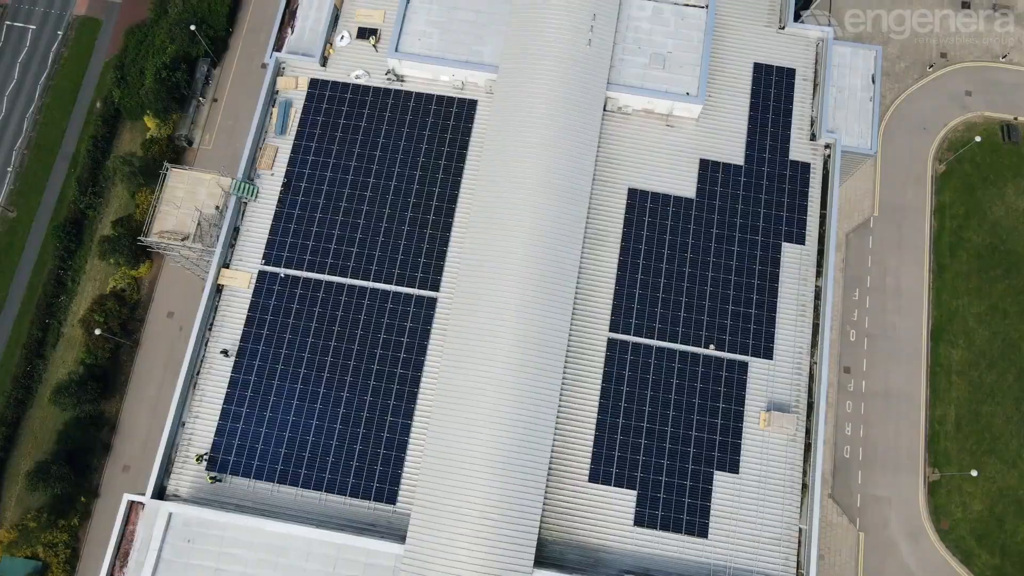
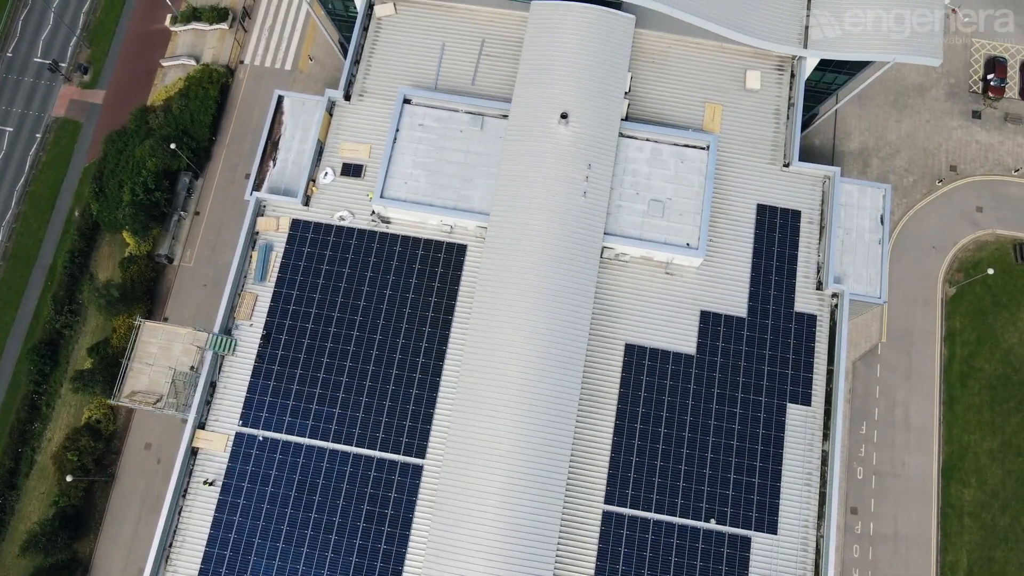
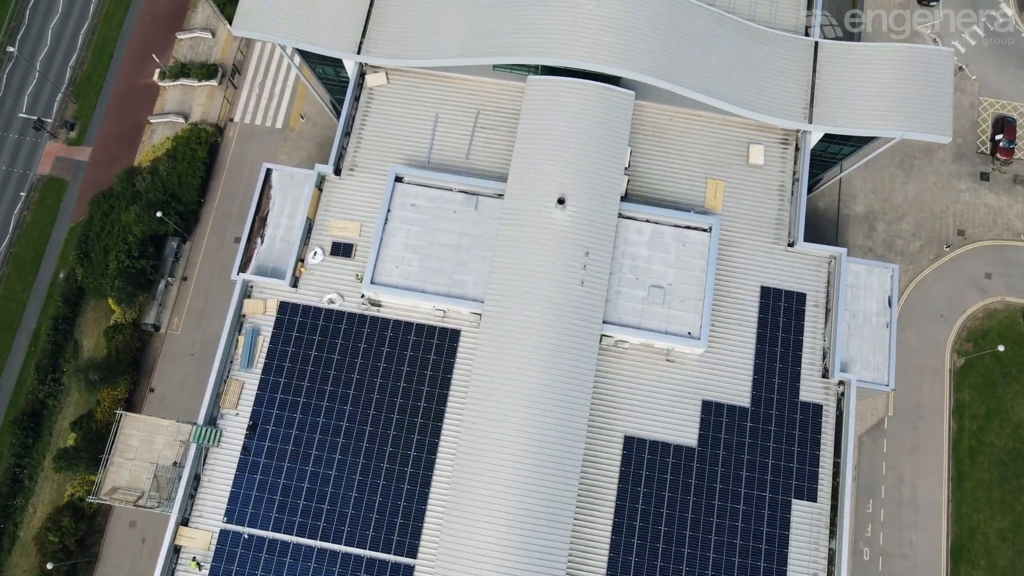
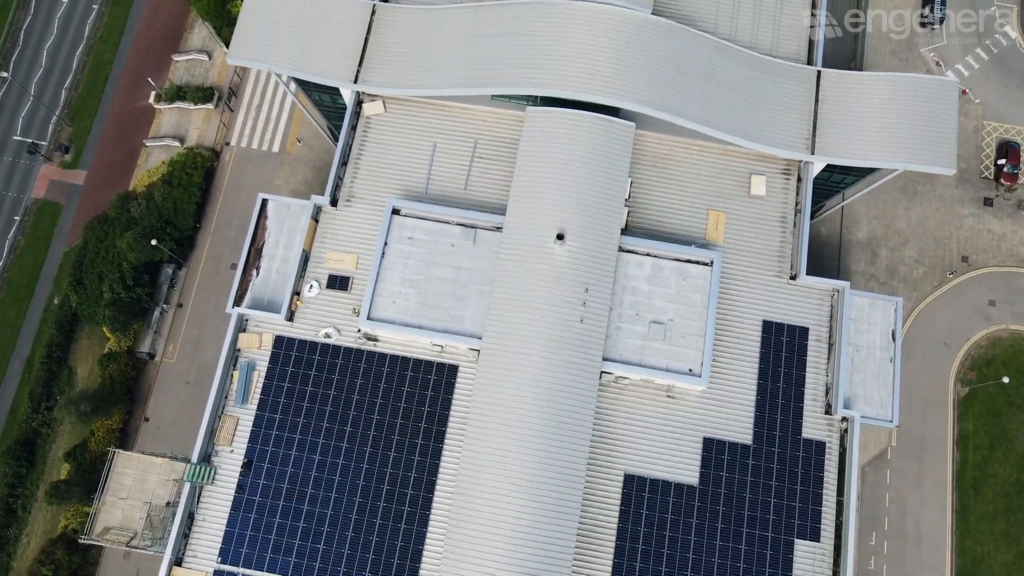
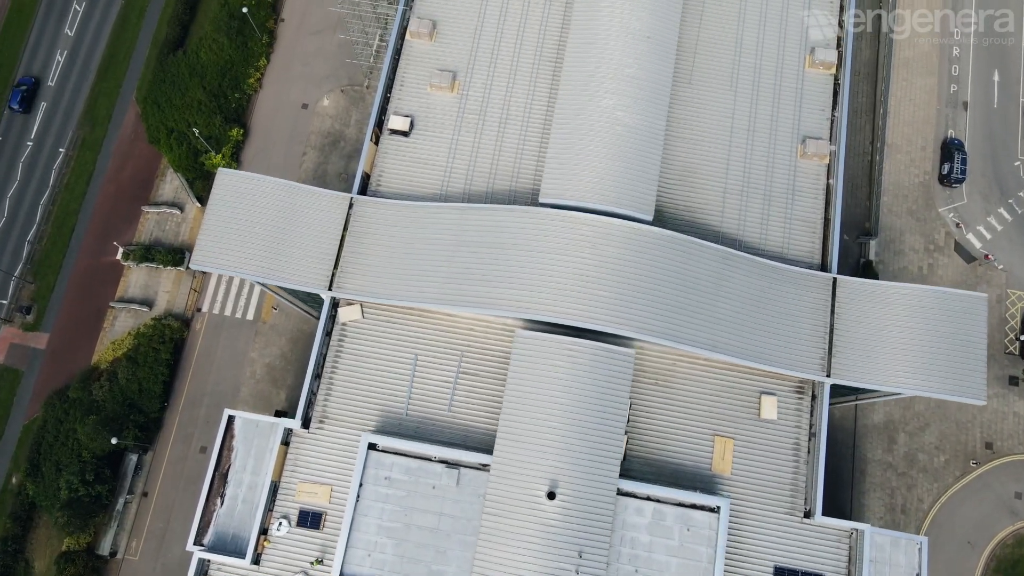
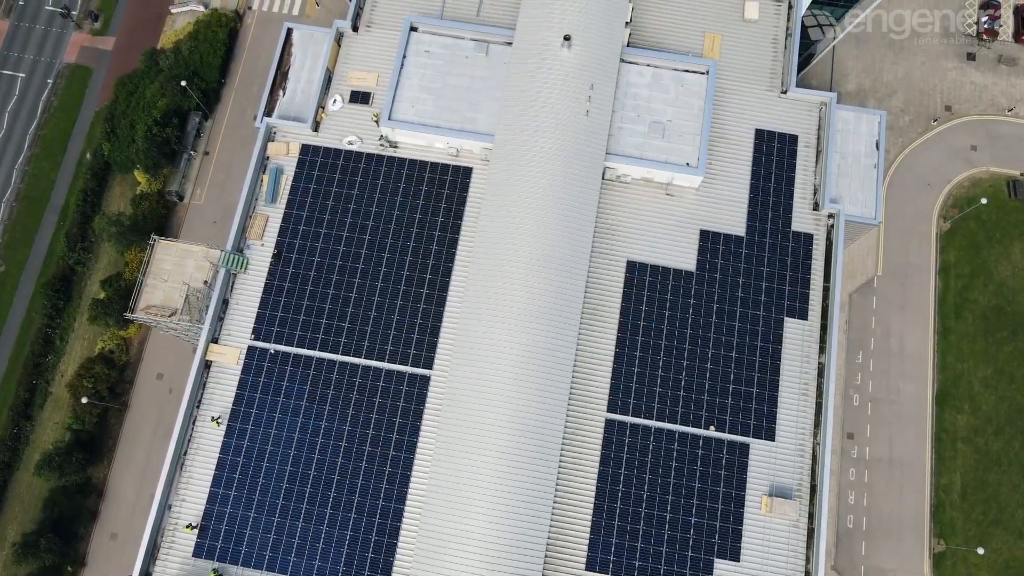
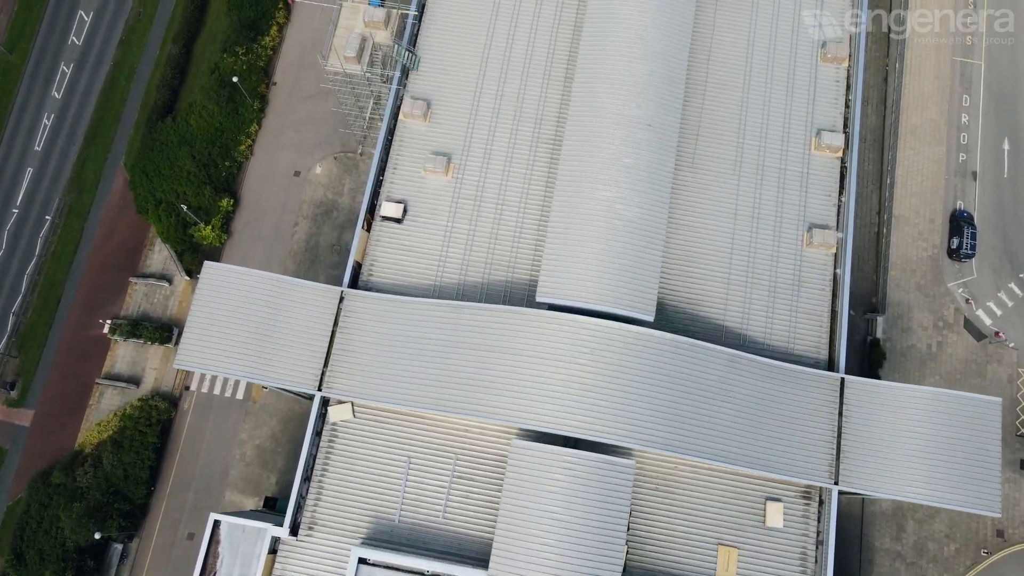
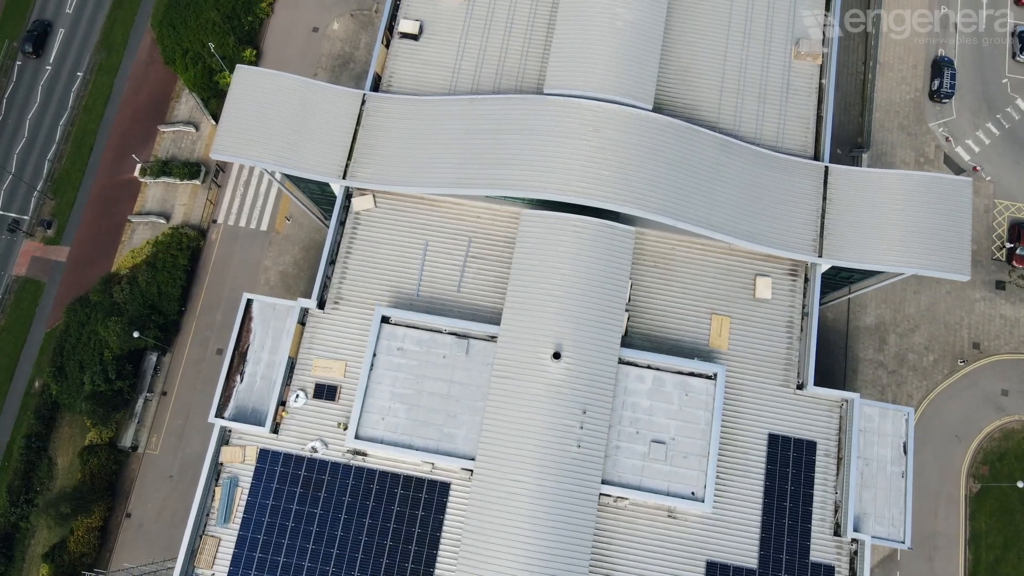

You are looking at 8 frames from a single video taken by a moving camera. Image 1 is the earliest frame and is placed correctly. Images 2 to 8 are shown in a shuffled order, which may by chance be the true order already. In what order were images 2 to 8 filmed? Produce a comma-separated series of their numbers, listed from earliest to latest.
6, 2, 3, 4, 8, 5, 7
